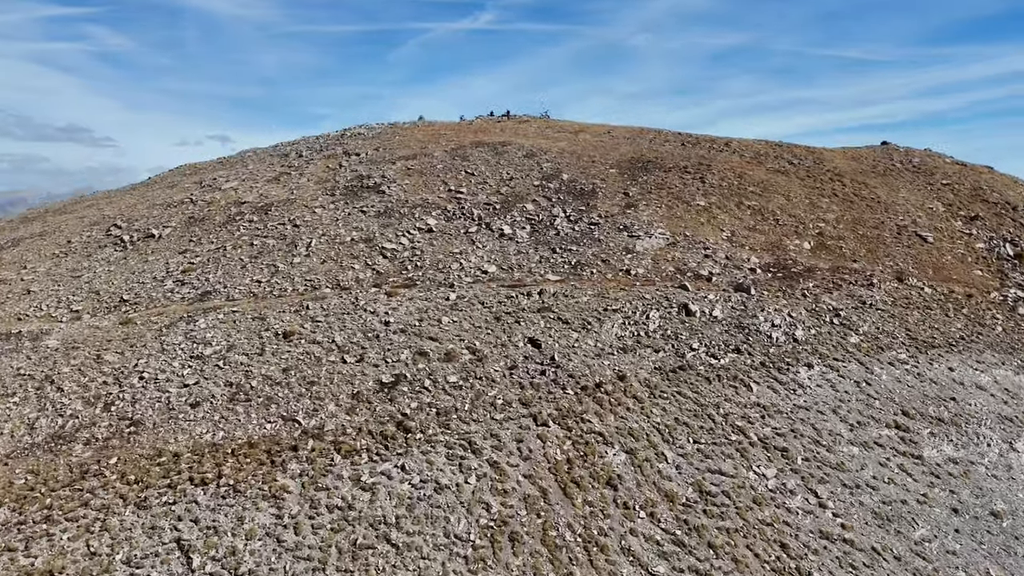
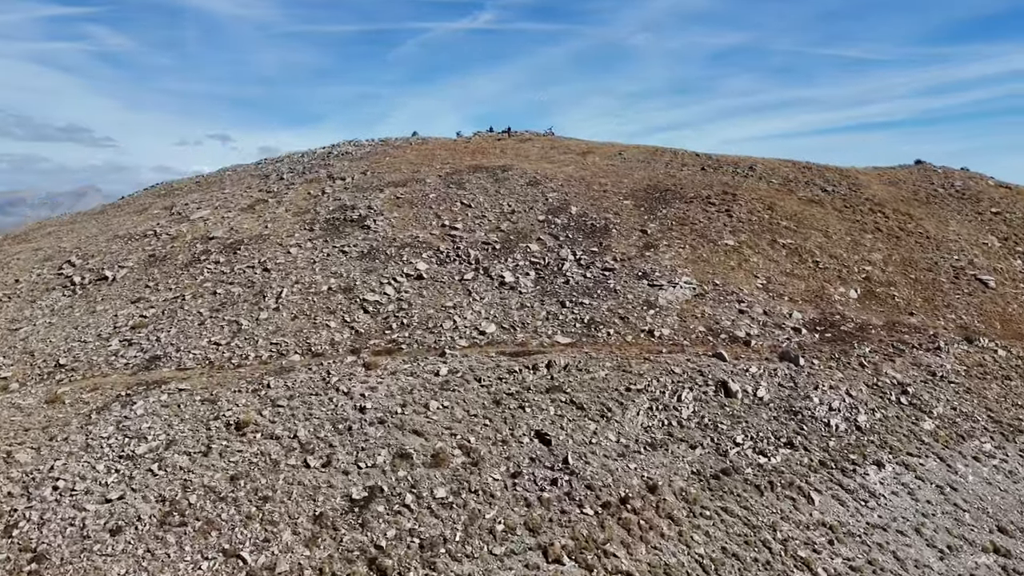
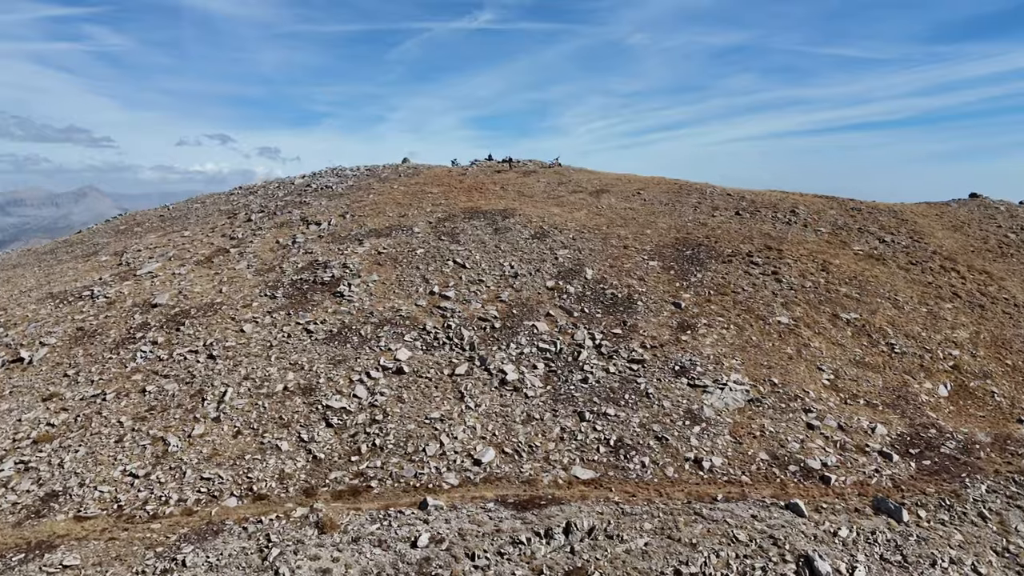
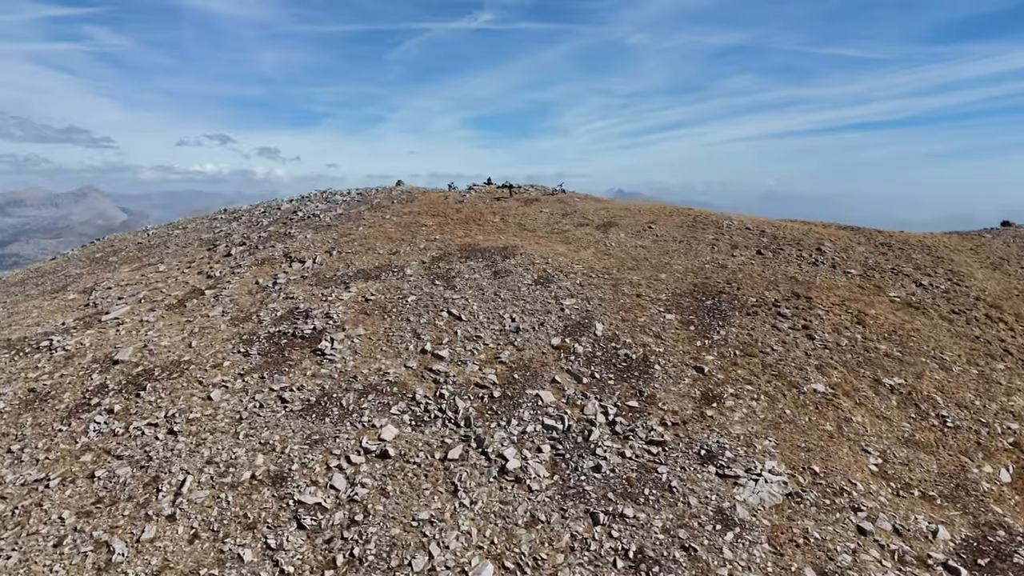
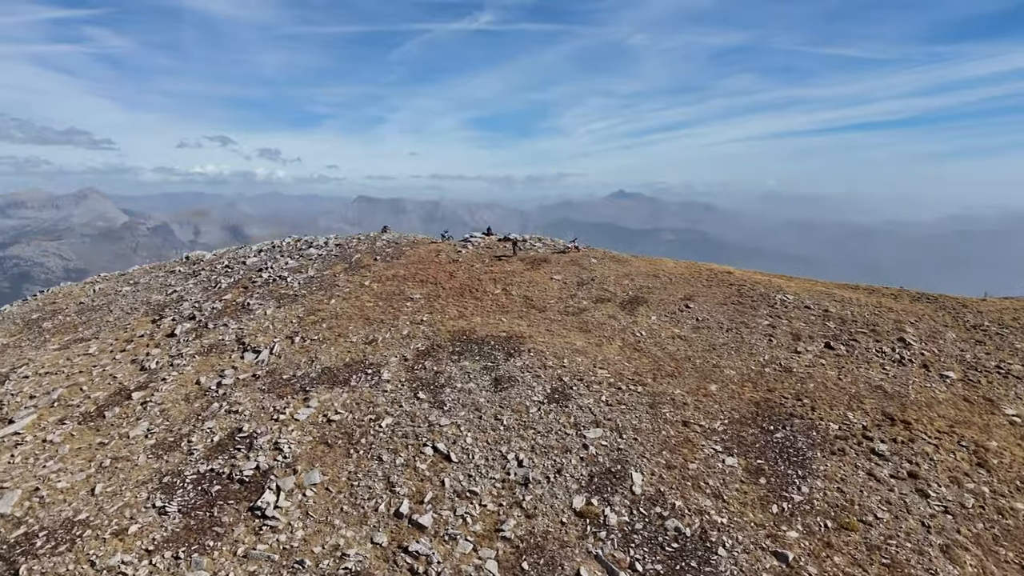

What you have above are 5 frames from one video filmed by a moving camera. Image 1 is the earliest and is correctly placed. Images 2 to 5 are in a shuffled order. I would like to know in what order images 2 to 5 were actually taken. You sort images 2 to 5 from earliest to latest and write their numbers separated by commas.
2, 3, 4, 5
